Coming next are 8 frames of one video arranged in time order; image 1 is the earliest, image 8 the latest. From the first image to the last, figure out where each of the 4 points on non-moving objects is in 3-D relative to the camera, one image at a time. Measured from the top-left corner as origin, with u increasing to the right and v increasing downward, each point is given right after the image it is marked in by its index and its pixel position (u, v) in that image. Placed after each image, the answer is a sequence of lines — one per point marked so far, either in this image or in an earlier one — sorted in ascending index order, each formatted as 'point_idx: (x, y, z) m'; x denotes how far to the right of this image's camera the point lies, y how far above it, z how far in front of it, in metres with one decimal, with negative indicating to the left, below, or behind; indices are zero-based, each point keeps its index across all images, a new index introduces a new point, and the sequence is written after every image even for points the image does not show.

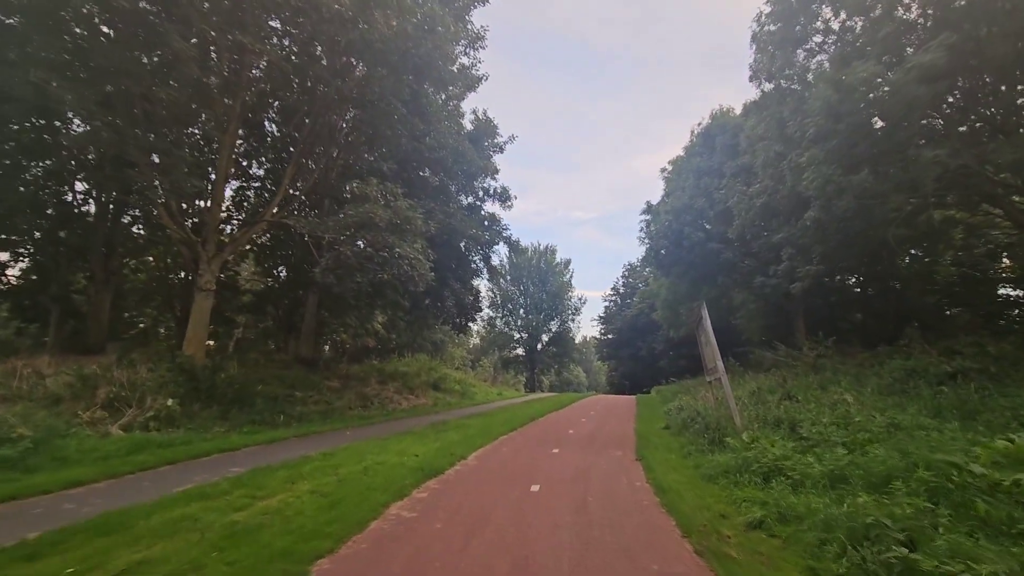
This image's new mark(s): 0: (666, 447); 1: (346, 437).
0: (+3.2, -3.3, +10.5) m
1: (-4.2, -3.8, +12.9) m
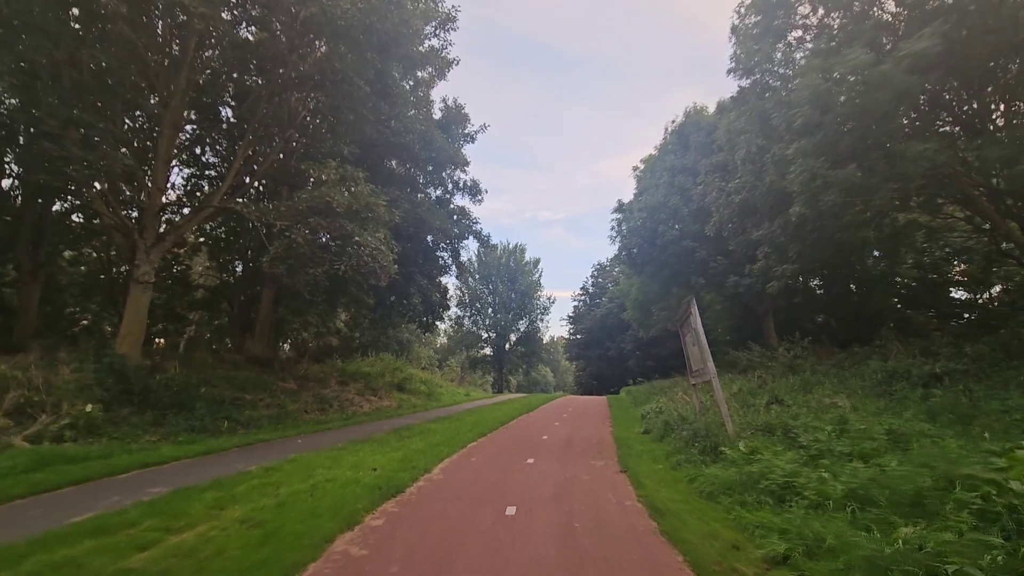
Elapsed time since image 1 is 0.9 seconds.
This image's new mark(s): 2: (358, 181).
0: (+2.7, -3.2, +9.7) m
1: (-4.9, -3.7, +11.6) m
2: (-4.1, +2.9, +13.3) m
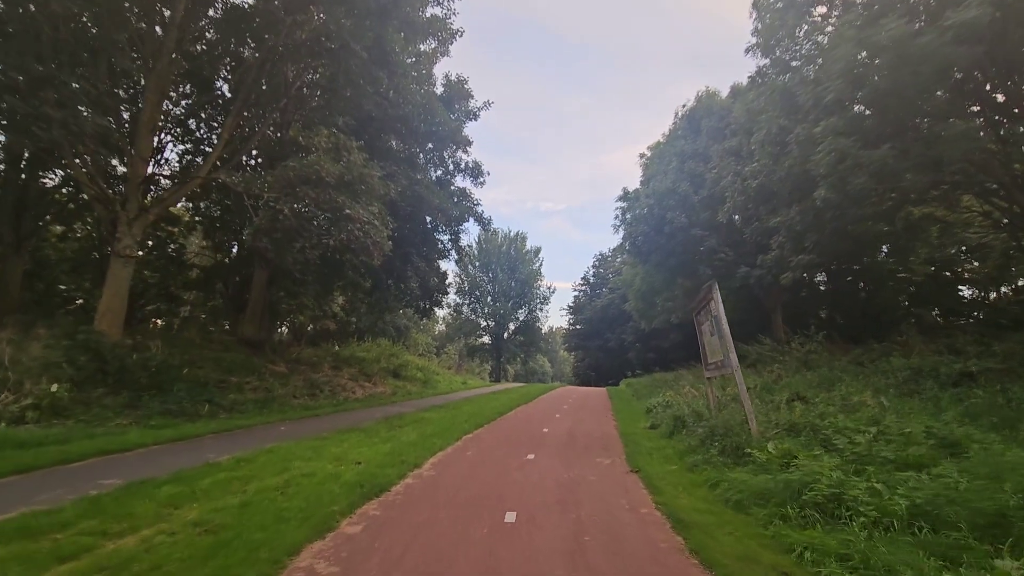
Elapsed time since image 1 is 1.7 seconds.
0: (+2.6, -2.9, +8.9) m
1: (-5.0, -3.1, +10.8) m
2: (-4.0, +3.4, +12.3) m
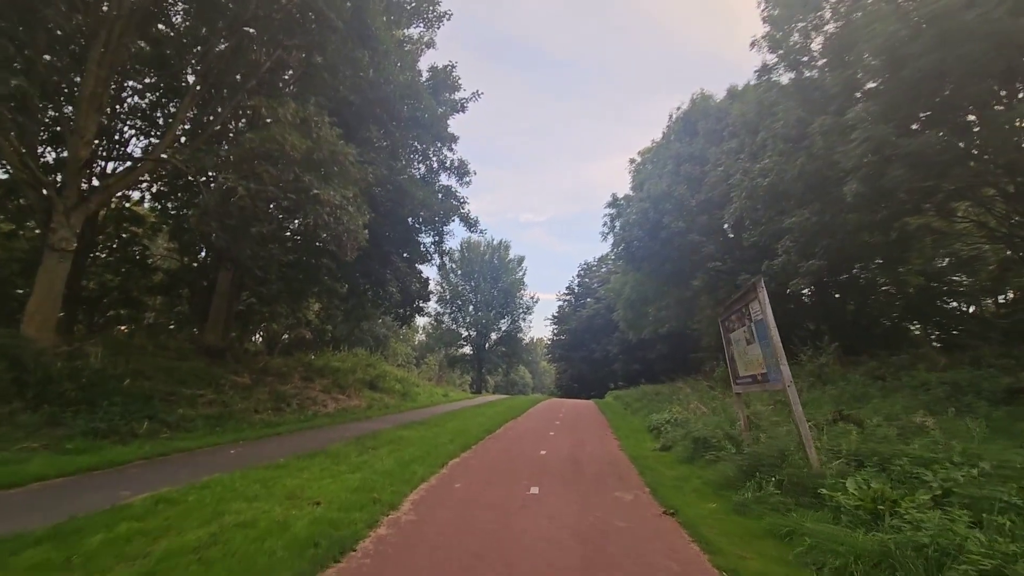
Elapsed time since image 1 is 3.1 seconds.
0: (+2.6, -2.9, +7.3) m
1: (-5.0, -3.0, +8.9) m
2: (-4.1, +3.5, +10.7) m
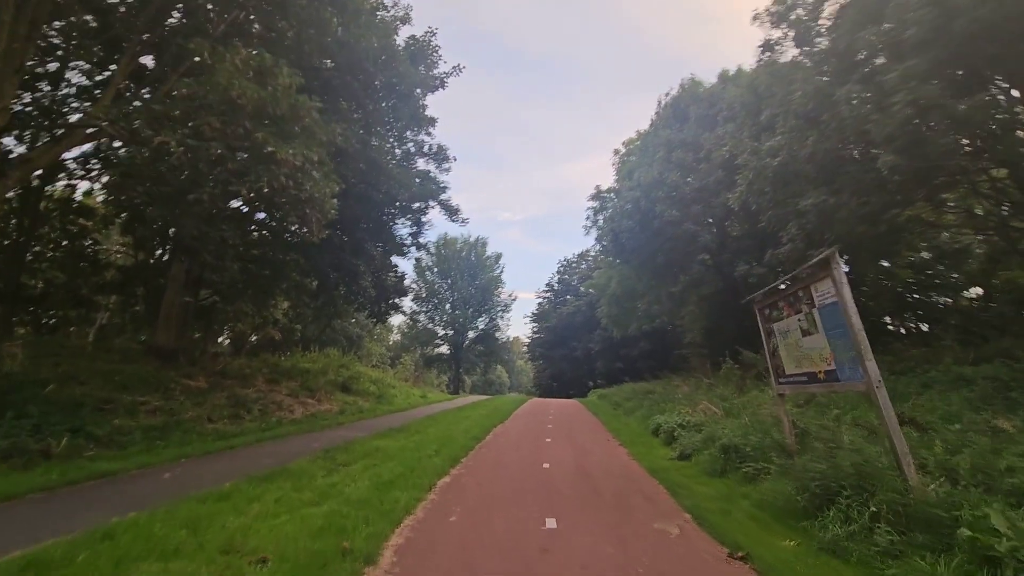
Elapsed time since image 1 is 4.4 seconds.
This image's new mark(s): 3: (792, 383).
0: (+2.7, -2.6, +5.9) m
1: (-5.0, -2.8, +7.1) m
2: (-4.1, +3.7, +8.9) m
3: (+3.9, -1.3, +7.0) m
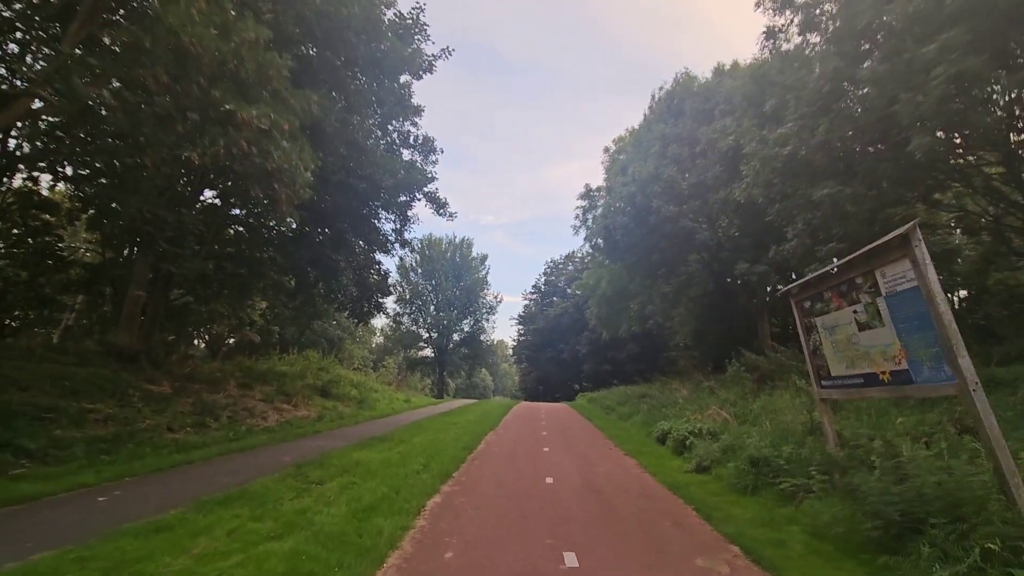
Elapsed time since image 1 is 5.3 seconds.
0: (+2.8, -2.5, +4.9) m
1: (-4.9, -2.6, +5.9) m
2: (-4.1, +3.9, +7.7) m
3: (+3.9, -1.2, +6.0) m
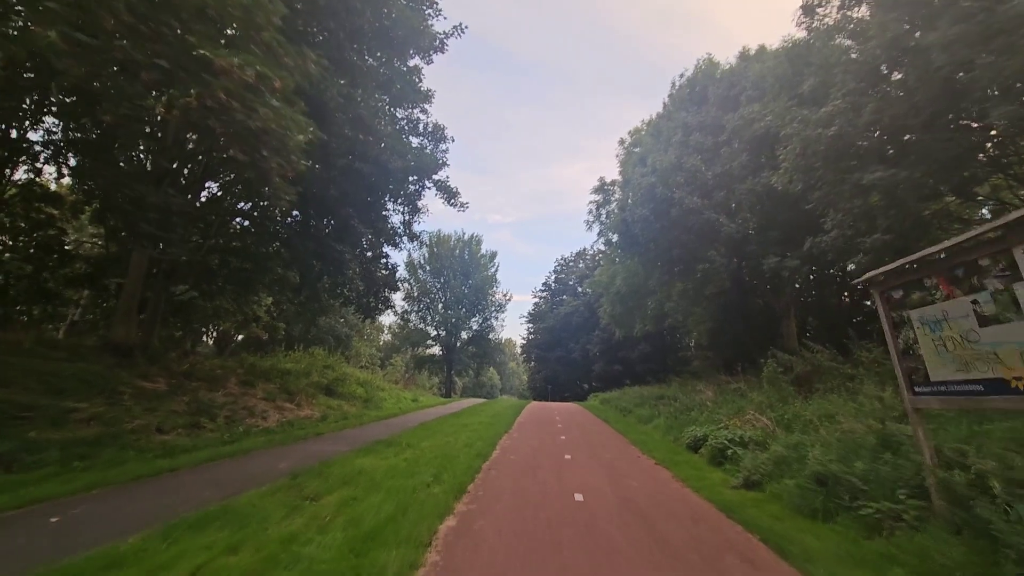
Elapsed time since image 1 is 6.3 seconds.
0: (+3.1, -2.3, +3.8) m
1: (-4.6, -2.4, +4.9) m
2: (-3.7, +4.0, +6.7) m
3: (+4.2, -1.0, +4.9) m
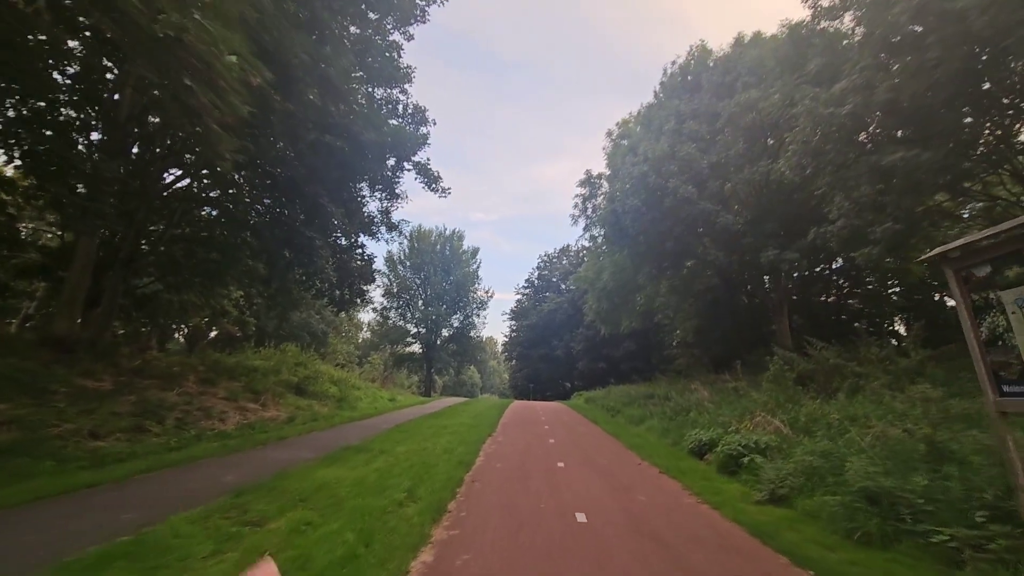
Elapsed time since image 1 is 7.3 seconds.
0: (+3.1, -2.1, +2.7) m
1: (-4.7, -2.2, +3.5) m
2: (-3.8, +4.3, +5.4) m
3: (+4.2, -0.8, +3.9) m
